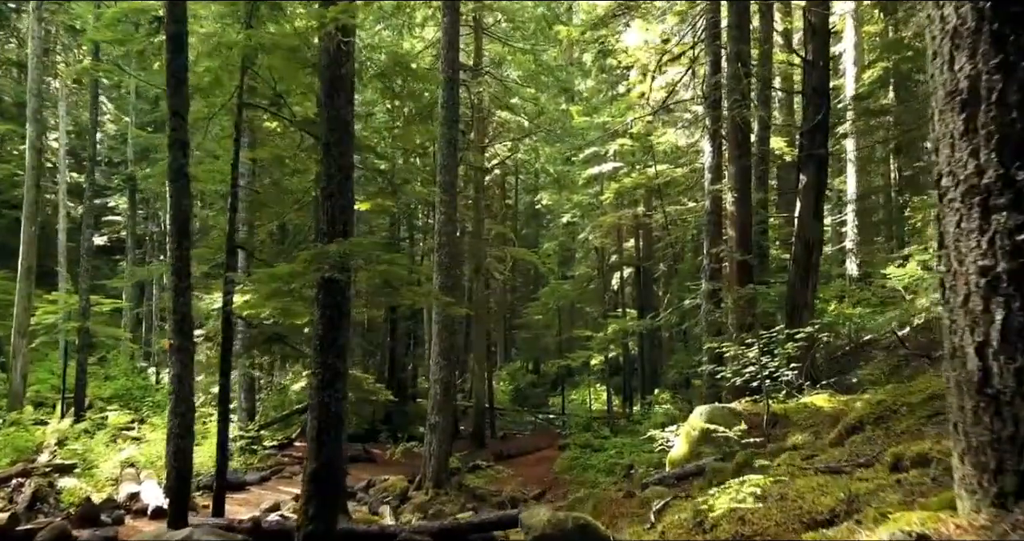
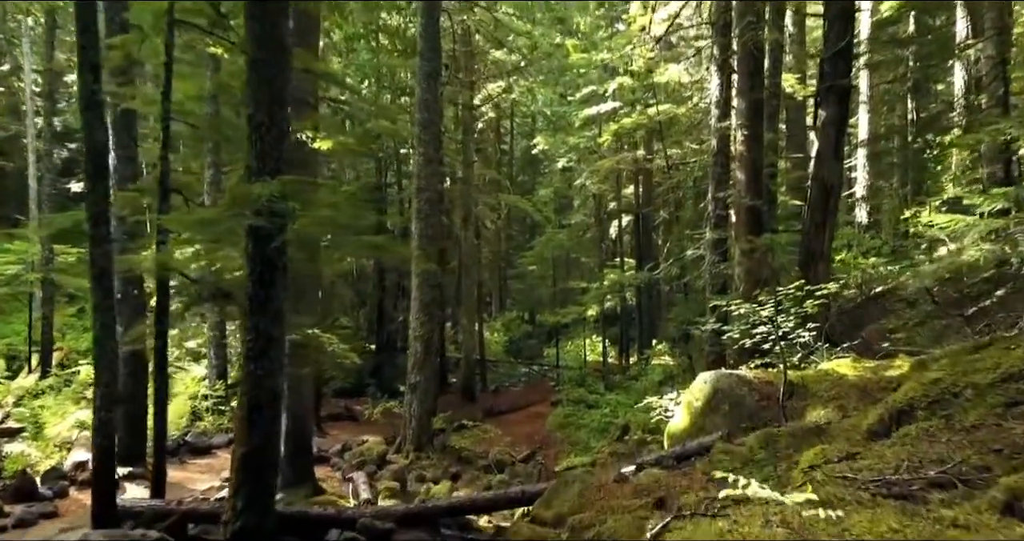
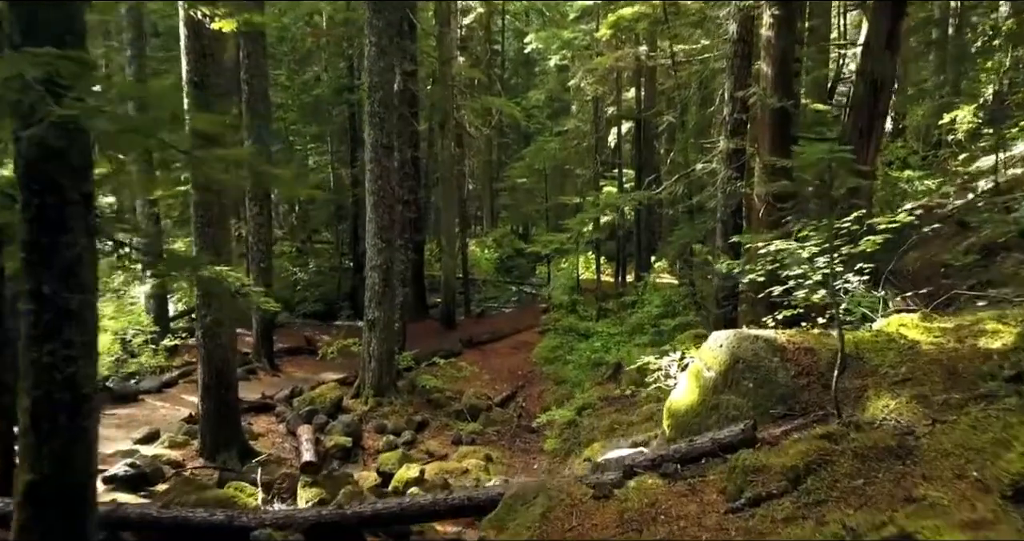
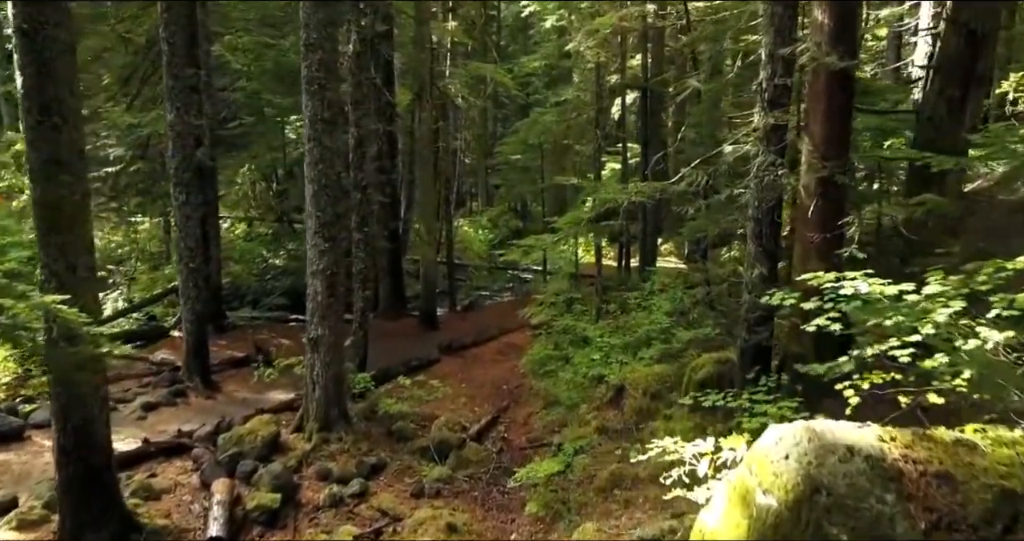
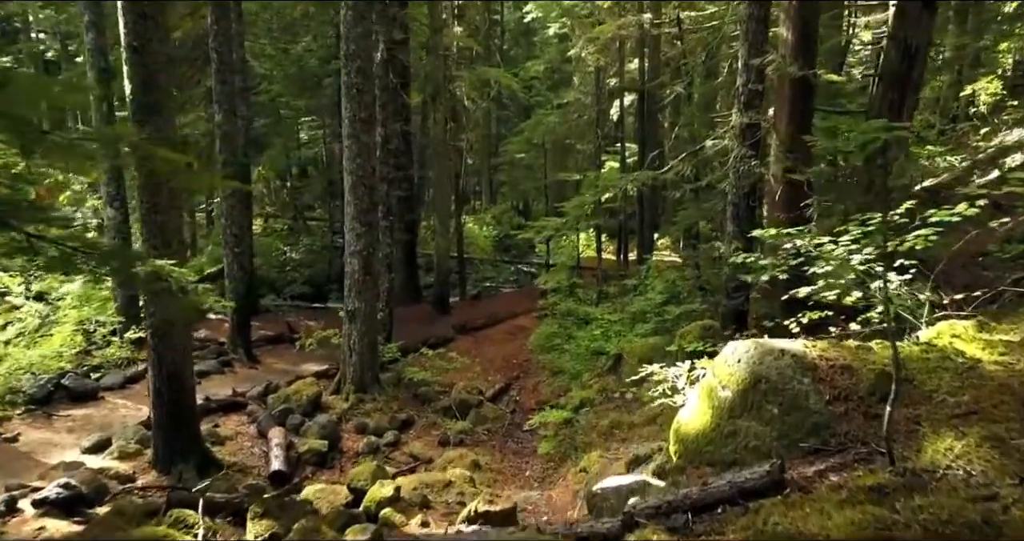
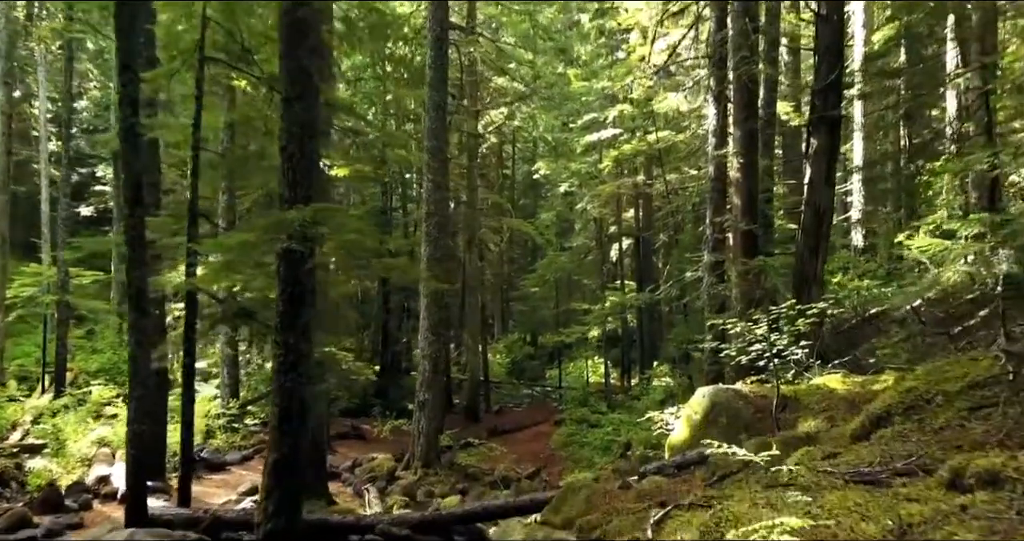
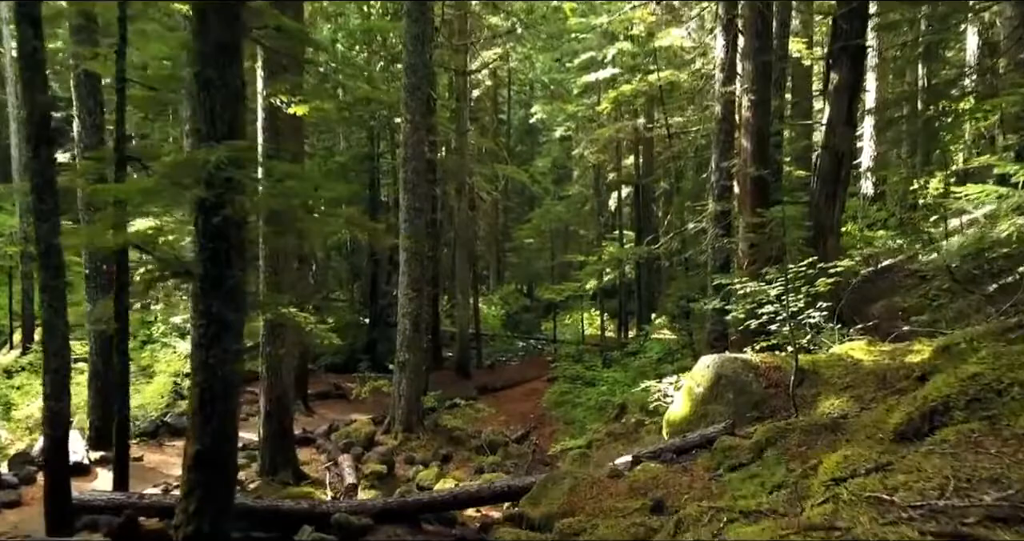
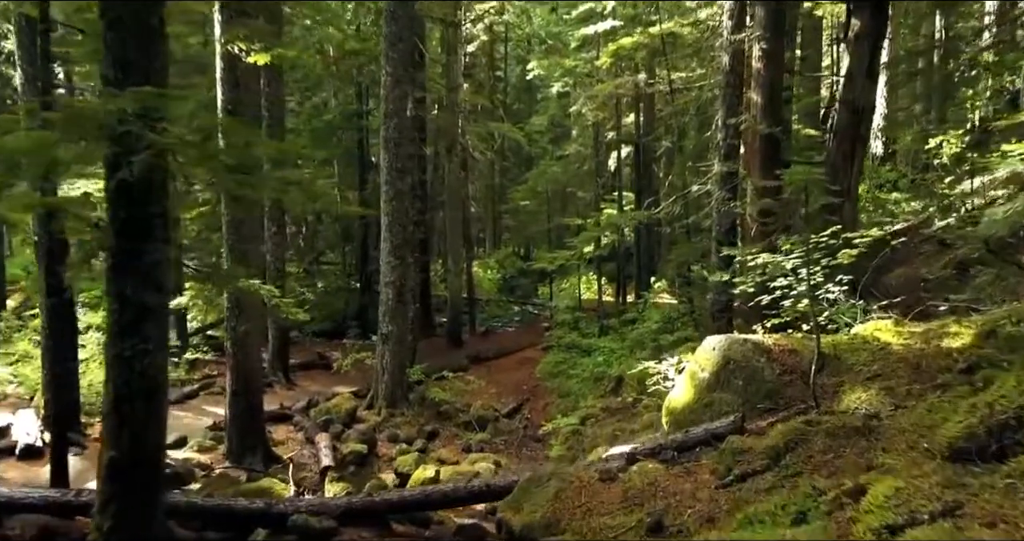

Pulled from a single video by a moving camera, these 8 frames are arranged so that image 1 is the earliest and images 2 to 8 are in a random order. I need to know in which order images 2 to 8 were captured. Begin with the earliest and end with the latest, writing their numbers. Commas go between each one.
6, 2, 7, 8, 3, 5, 4
